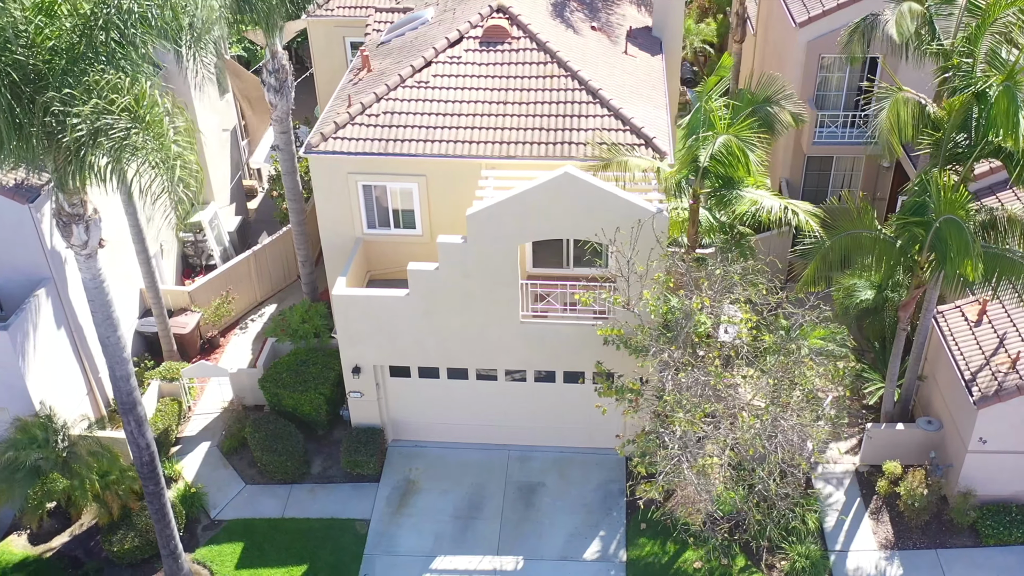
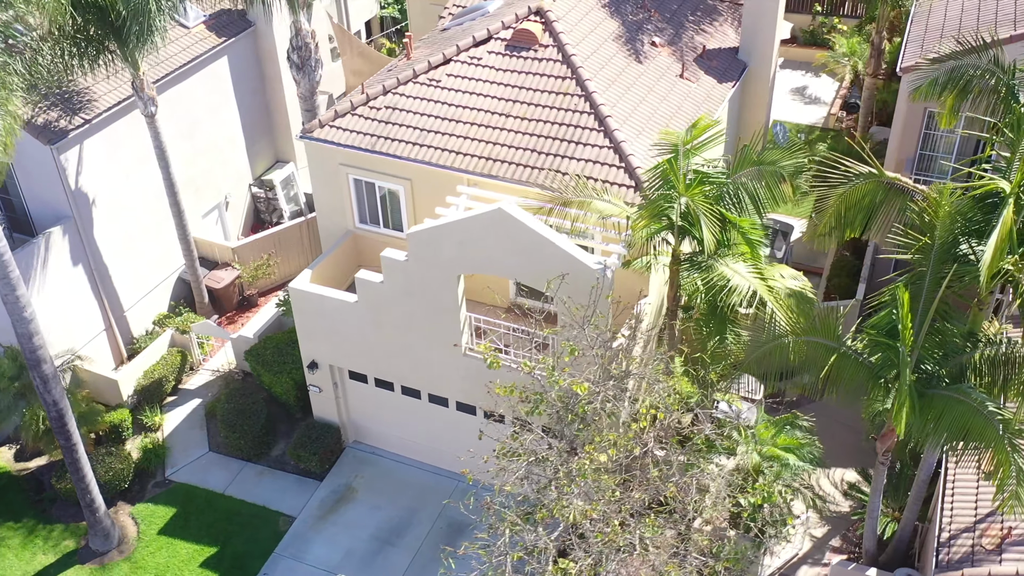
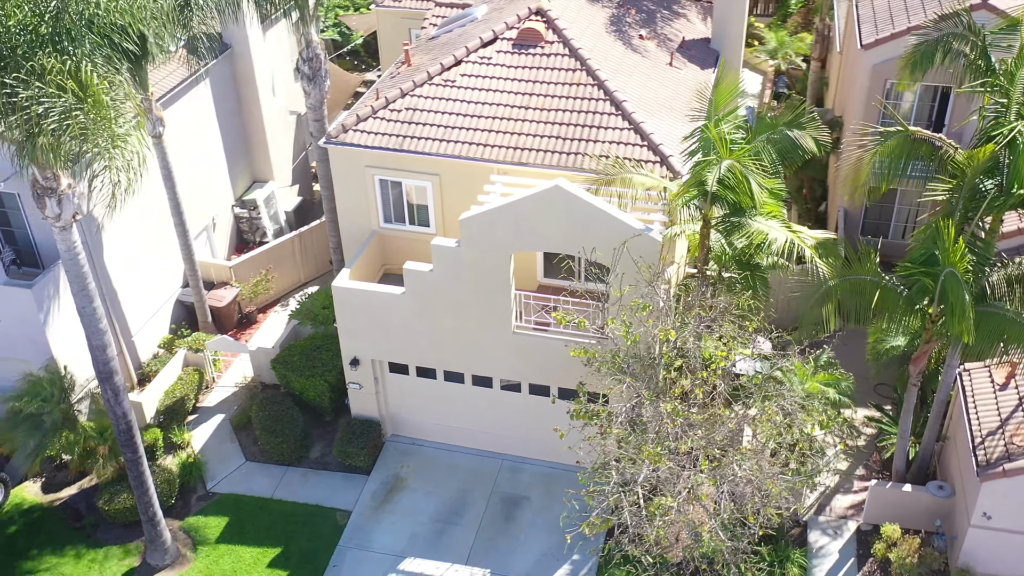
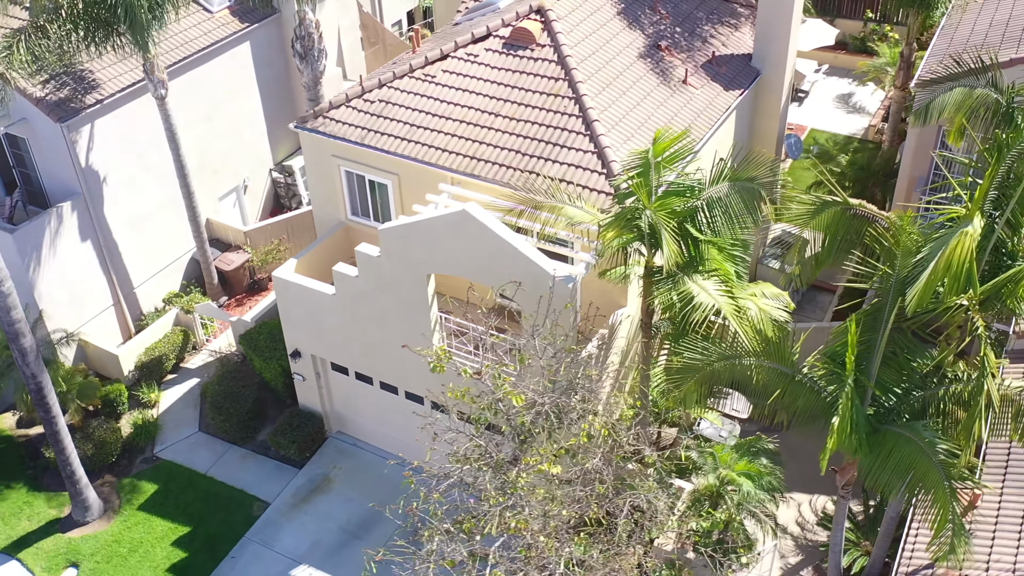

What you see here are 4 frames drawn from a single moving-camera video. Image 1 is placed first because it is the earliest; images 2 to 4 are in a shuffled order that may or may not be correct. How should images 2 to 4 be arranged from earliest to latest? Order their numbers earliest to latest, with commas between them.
3, 2, 4
